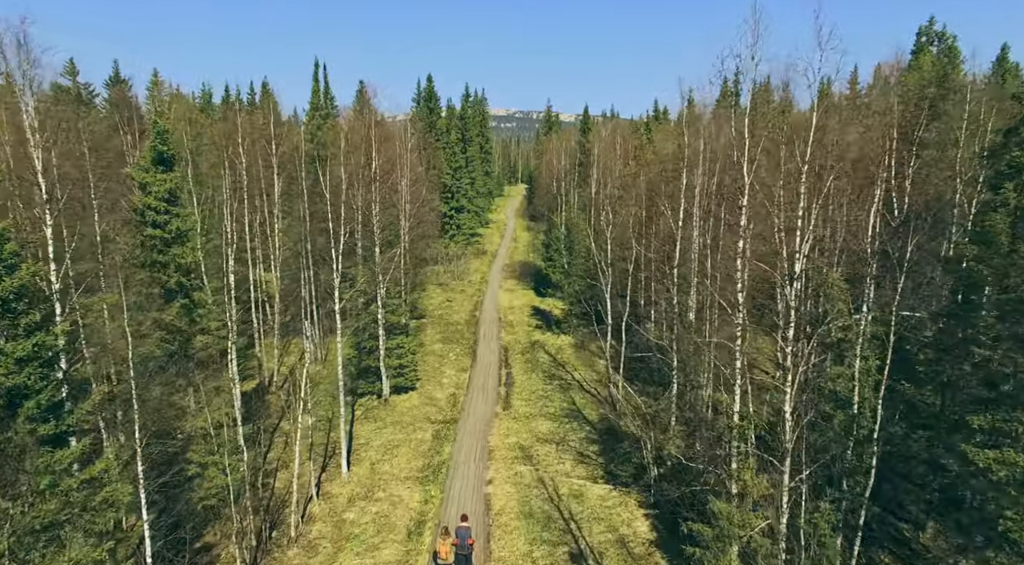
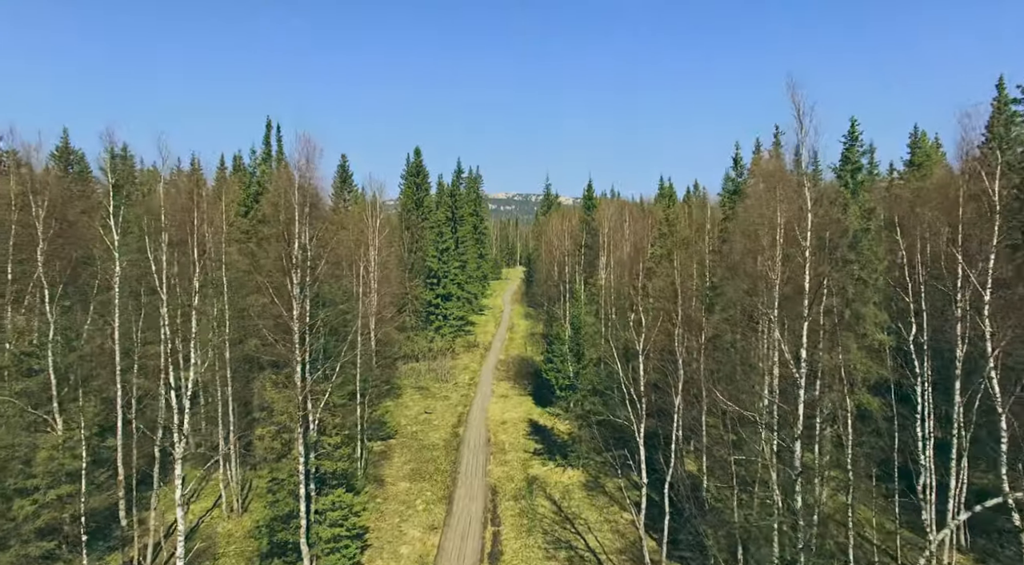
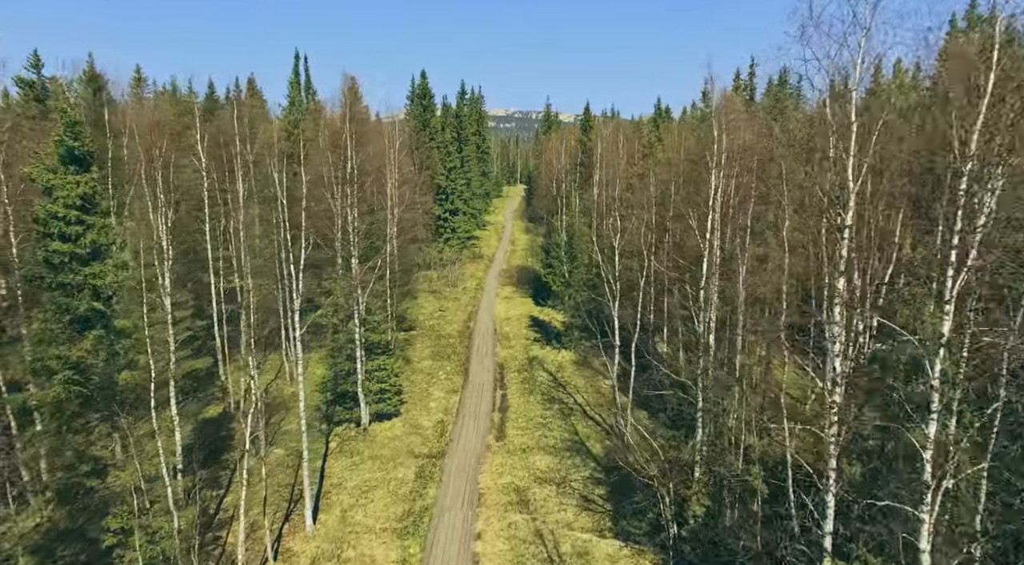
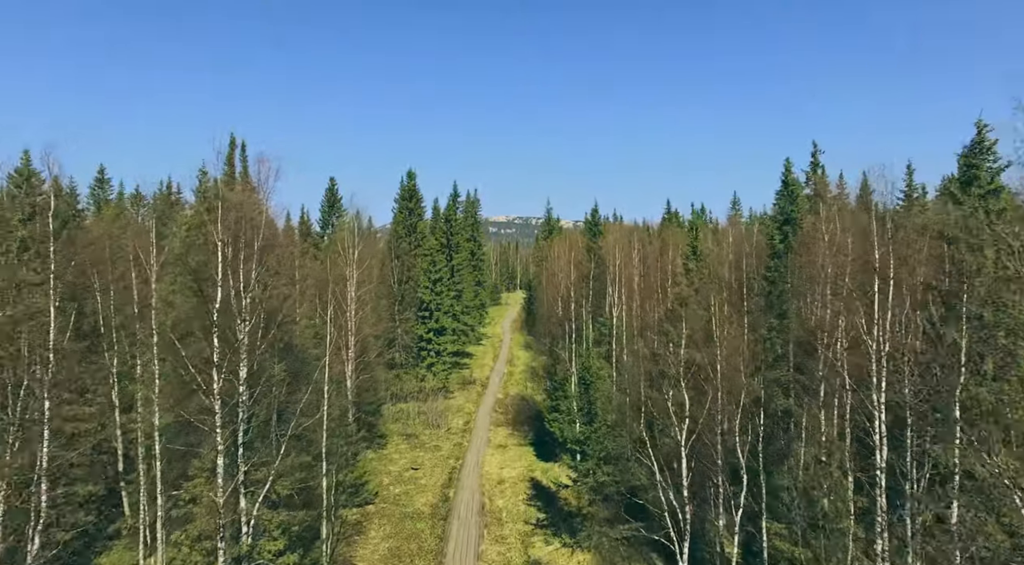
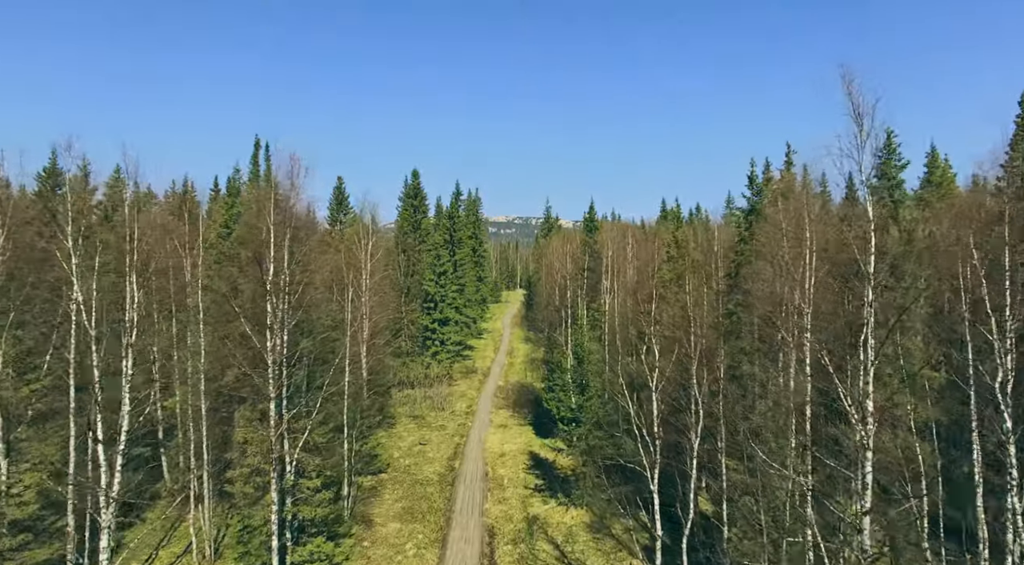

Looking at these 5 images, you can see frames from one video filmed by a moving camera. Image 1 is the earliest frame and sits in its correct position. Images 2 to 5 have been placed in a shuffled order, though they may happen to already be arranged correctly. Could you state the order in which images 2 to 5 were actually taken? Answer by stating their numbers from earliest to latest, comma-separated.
3, 2, 5, 4
